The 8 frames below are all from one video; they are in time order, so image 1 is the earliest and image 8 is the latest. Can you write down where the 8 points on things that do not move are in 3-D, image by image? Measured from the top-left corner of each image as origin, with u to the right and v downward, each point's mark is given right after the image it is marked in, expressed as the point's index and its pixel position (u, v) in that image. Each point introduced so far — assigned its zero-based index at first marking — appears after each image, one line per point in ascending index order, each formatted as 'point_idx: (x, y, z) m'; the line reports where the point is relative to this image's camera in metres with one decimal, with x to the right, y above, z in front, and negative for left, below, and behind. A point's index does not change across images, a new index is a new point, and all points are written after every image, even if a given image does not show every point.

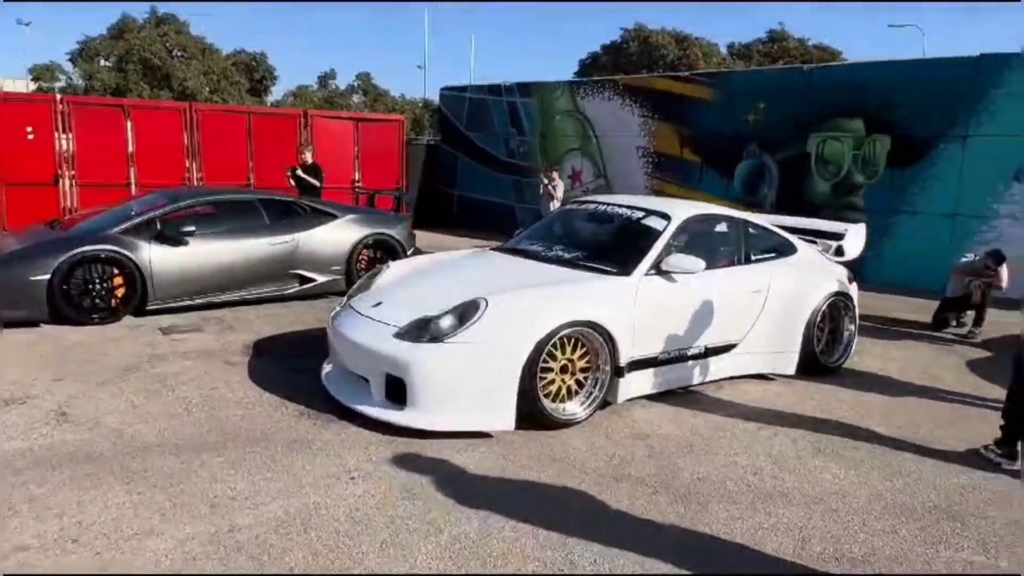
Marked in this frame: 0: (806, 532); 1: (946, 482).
0: (+1.4, -1.2, +3.4) m
1: (+2.4, -1.1, +4.0) m
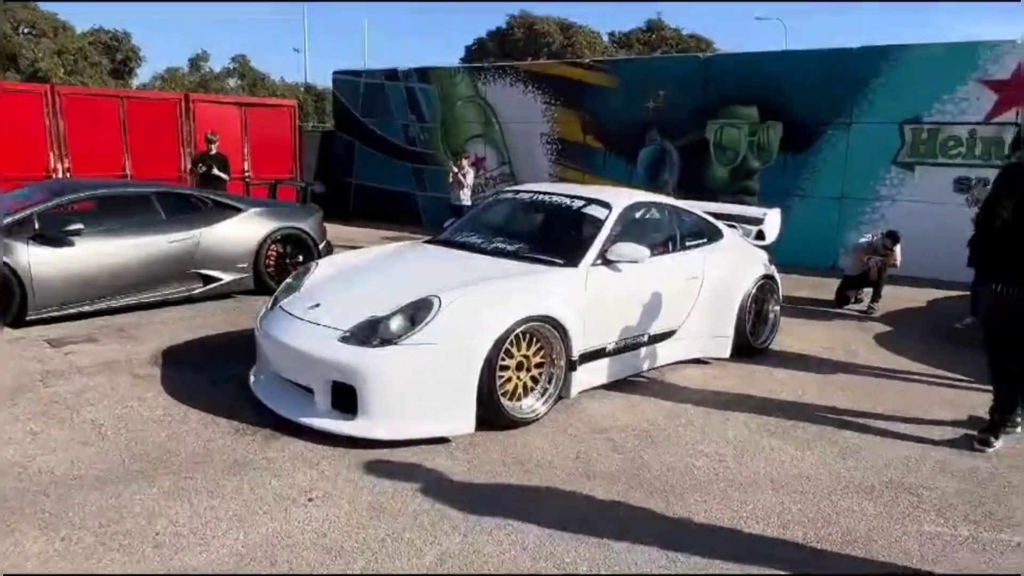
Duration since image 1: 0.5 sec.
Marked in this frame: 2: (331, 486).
0: (+1.3, -1.1, +3.4) m
1: (+2.2, -1.0, +4.2) m
2: (-0.9, -1.0, +3.5) m
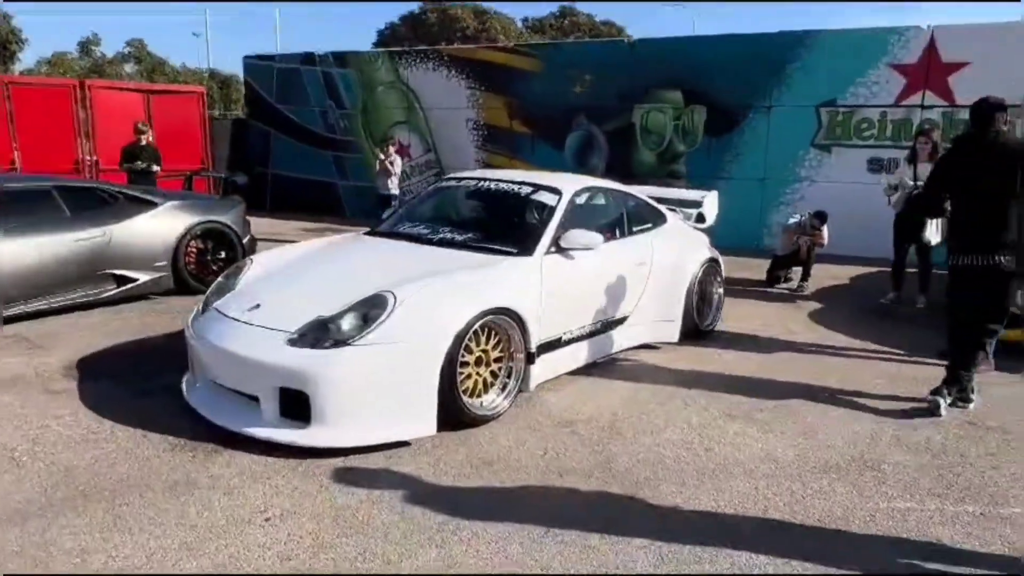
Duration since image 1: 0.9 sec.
0: (+1.2, -1.0, +3.4) m
1: (+2.0, -0.9, +4.3) m
2: (-1.0, -1.0, +3.3) m
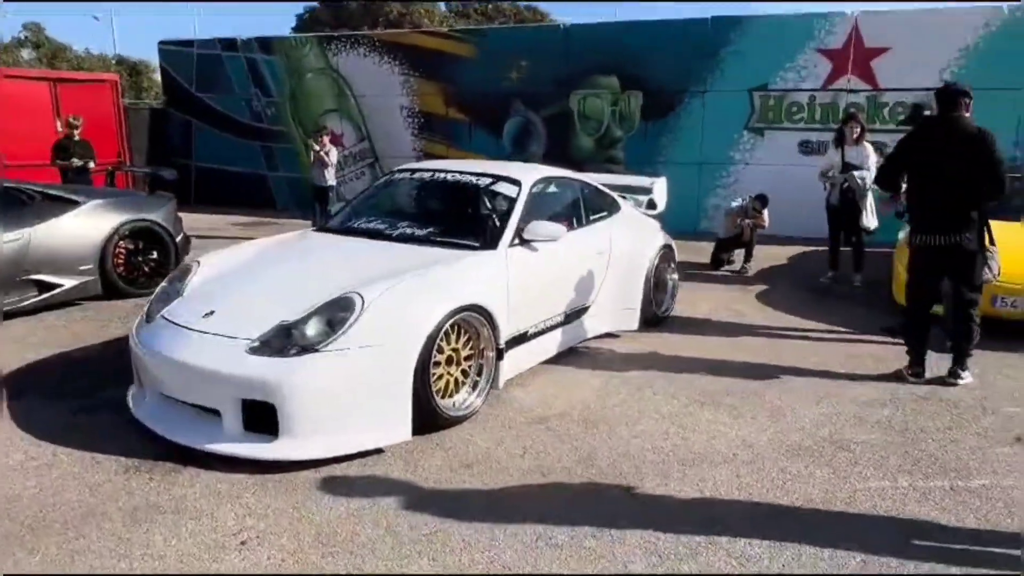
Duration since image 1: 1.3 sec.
0: (+1.1, -1.0, +3.4) m
1: (+1.9, -0.8, +4.4) m
2: (-1.1, -1.0, +3.1) m
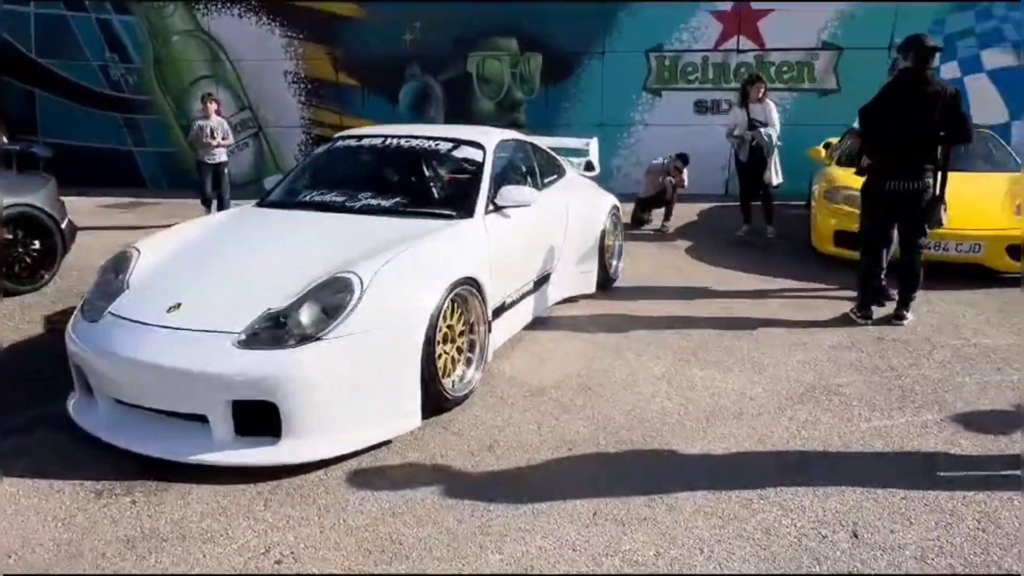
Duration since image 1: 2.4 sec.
0: (+1.2, -0.8, +3.5) m
1: (+1.8, -0.5, +4.5) m
2: (-0.8, -1.0, +2.7) m
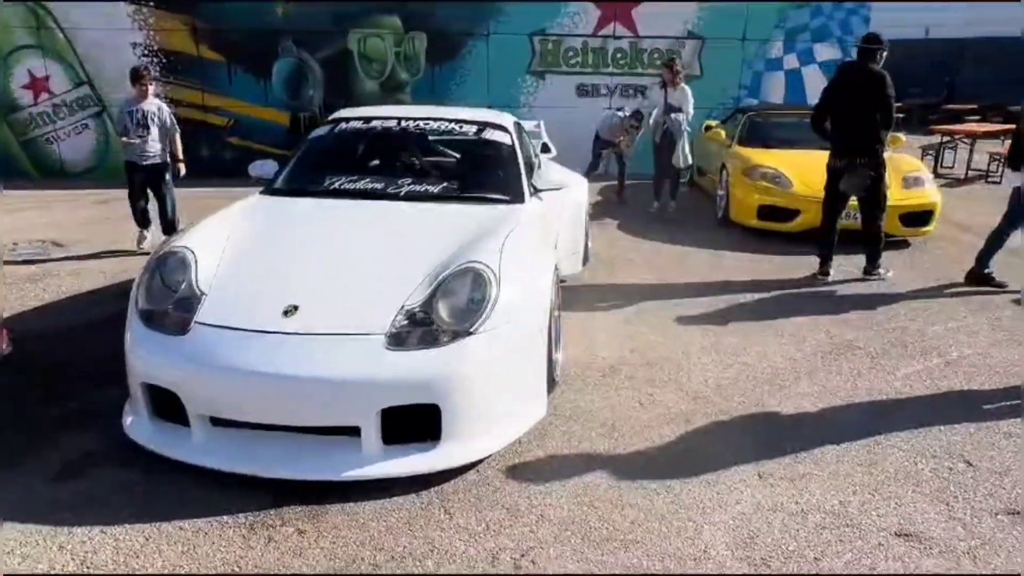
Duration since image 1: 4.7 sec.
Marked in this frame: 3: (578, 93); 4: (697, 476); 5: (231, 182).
0: (+1.8, -0.6, +3.9) m
1: (+2.0, -0.2, +5.0) m
2: (0.0, -0.9, +2.6) m
3: (+1.1, +3.2, +11.8) m
4: (+0.8, -0.8, +3.1) m
5: (-4.4, +1.7, +11.1) m
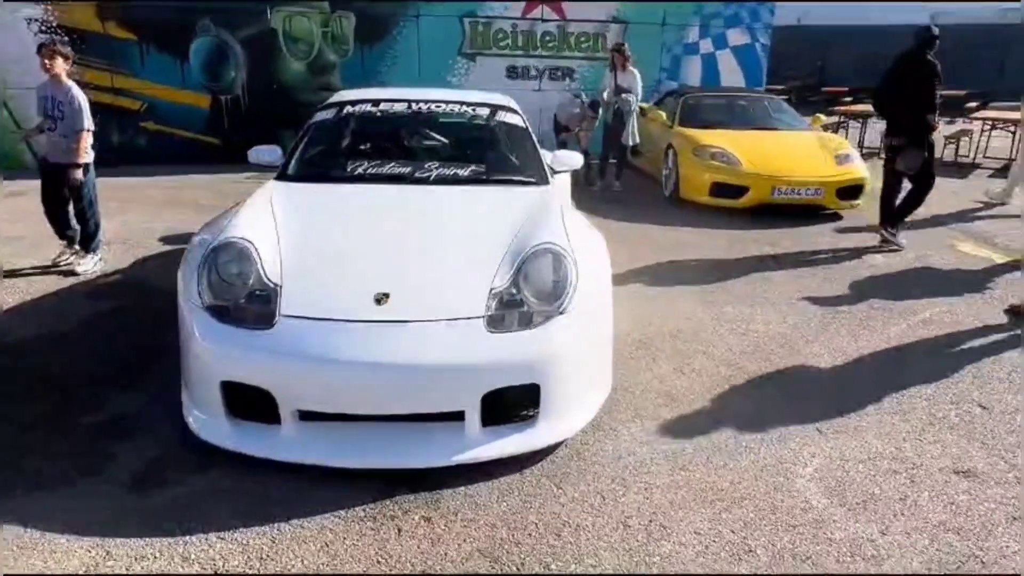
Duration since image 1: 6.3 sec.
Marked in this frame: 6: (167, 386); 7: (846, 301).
0: (+2.0, -0.4, +4.2) m
1: (+2.0, 0.0, +5.4) m
2: (+0.4, -0.8, +2.7) m
3: (0.0, +3.5, +11.9) m
4: (+1.2, -0.7, +3.3) m
5: (-5.3, +1.7, +10.4) m
6: (-1.7, -0.5, +3.6) m
7: (+2.4, -0.1, +5.2) m
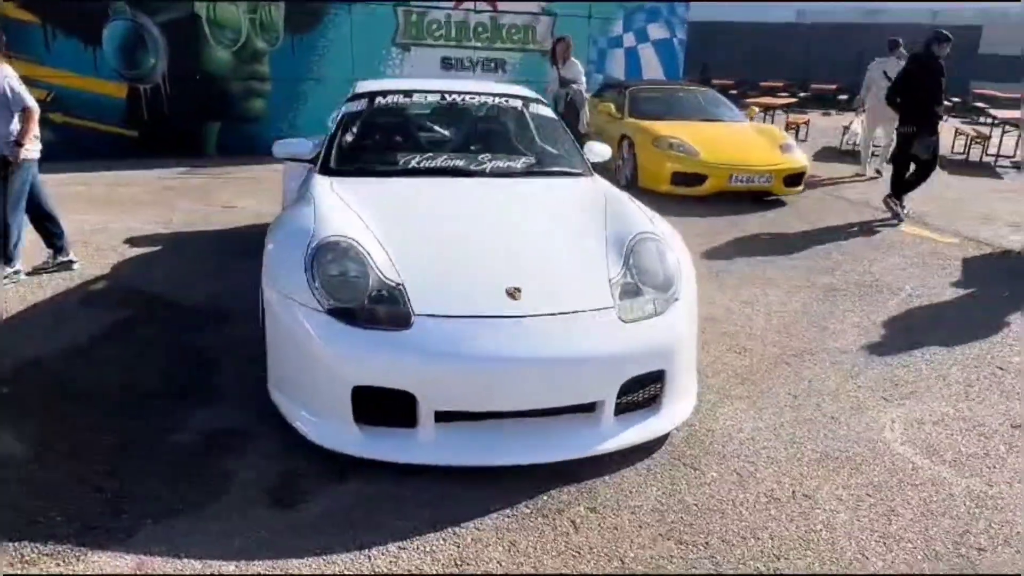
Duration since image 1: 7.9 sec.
0: (+2.3, -0.3, +4.6) m
1: (+2.1, +0.1, +5.7) m
2: (+1.0, -0.8, +2.9) m
3: (-1.1, +3.7, +11.8) m
4: (+1.6, -0.6, +3.5) m
5: (-5.9, +1.6, +9.4) m
6: (-1.3, -0.5, +3.4) m
7: (+2.5, 0.0, +5.6) m
